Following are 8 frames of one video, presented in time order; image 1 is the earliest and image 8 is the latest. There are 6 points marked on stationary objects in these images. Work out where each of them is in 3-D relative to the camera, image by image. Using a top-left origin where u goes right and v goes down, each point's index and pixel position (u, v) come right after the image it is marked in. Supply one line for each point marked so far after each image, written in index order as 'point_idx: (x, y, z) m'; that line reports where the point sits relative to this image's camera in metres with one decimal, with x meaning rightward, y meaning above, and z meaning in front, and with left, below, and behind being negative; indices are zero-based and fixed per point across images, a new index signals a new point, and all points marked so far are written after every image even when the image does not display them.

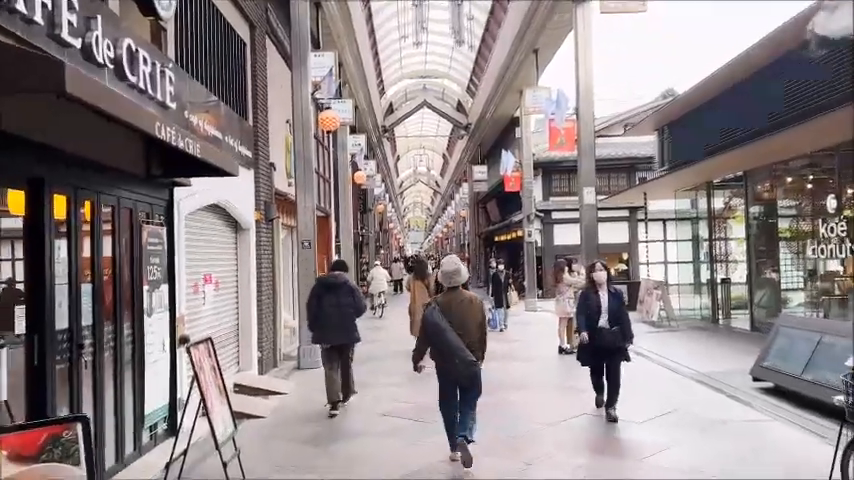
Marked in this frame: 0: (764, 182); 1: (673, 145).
0: (+6.9, +1.2, +14.1) m
1: (+5.9, +2.3, +16.5) m
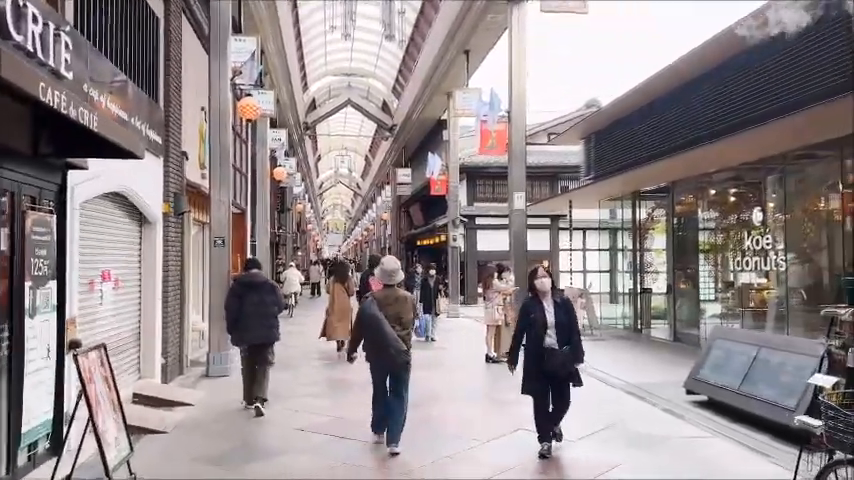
0: (+5.4, +0.9, +14.3) m
1: (+4.2, +2.1, +16.6) m
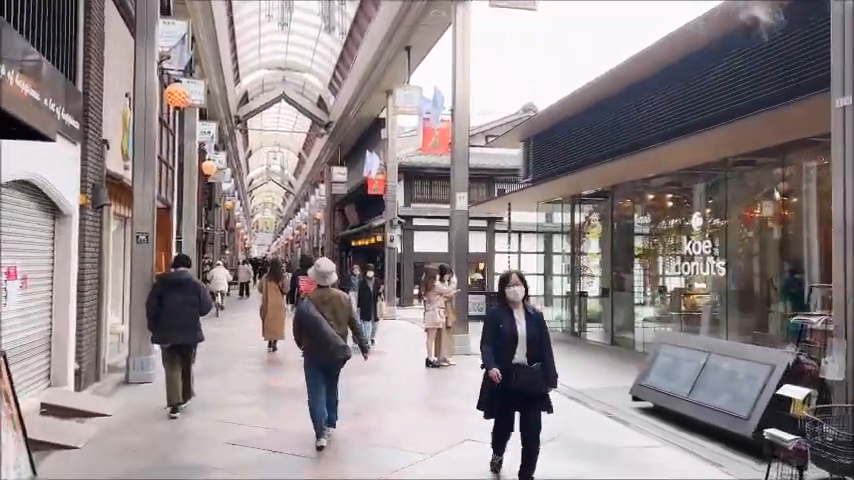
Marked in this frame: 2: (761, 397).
0: (+4.1, +0.8, +14.4) m
1: (+2.8, +2.0, +16.5) m
2: (+2.7, -1.3, +5.6) m
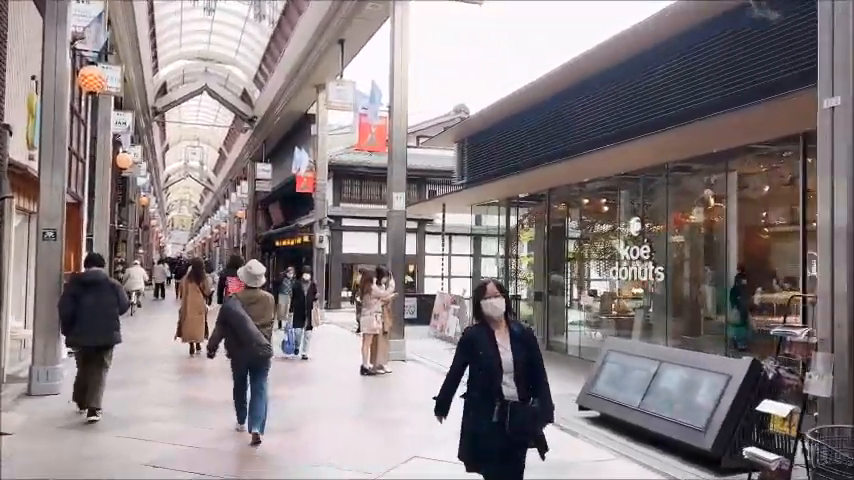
0: (+2.8, +0.8, +14.3) m
1: (+1.2, +1.9, +16.3) m
2: (+2.3, -1.3, +5.5) m
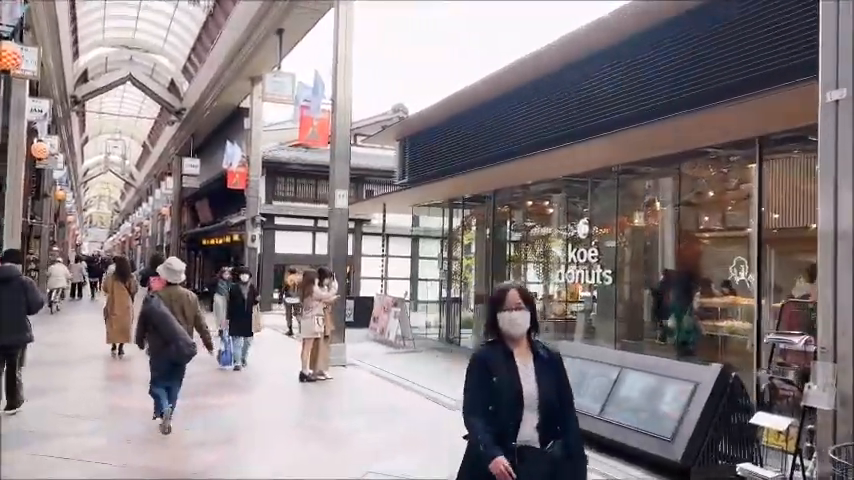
0: (+1.6, +0.7, +14.1) m
1: (-0.2, +1.9, +16.0) m
2: (+2.0, -1.3, +5.3) m
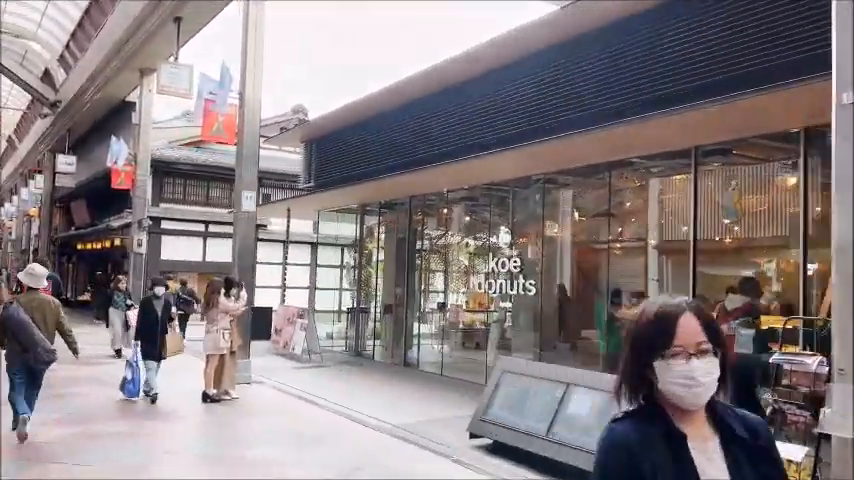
0: (-0.2, +0.6, +13.7) m
1: (-2.2, +1.7, +15.2) m
2: (+1.6, -1.4, +5.0) m
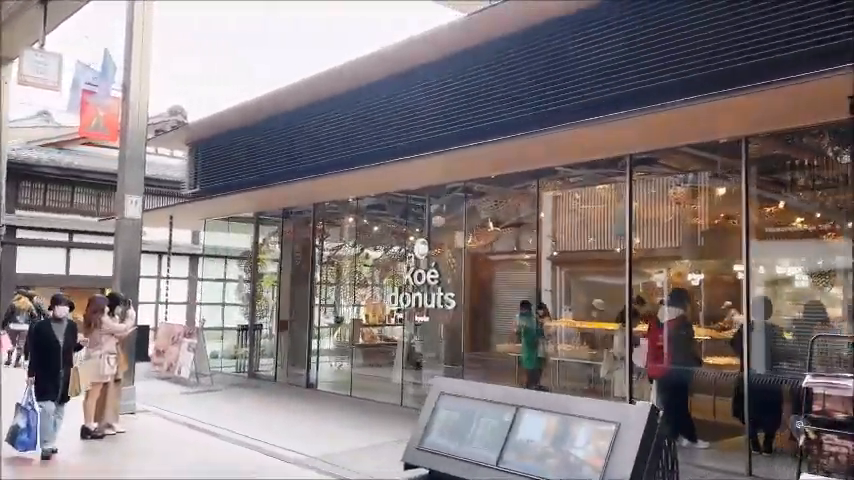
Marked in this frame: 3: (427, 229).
0: (-2.0, +0.4, +12.9) m
1: (-4.3, +1.5, +14.1) m
2: (+1.2, -1.5, +4.6) m
3: (-0.1, +0.2, +11.0) m
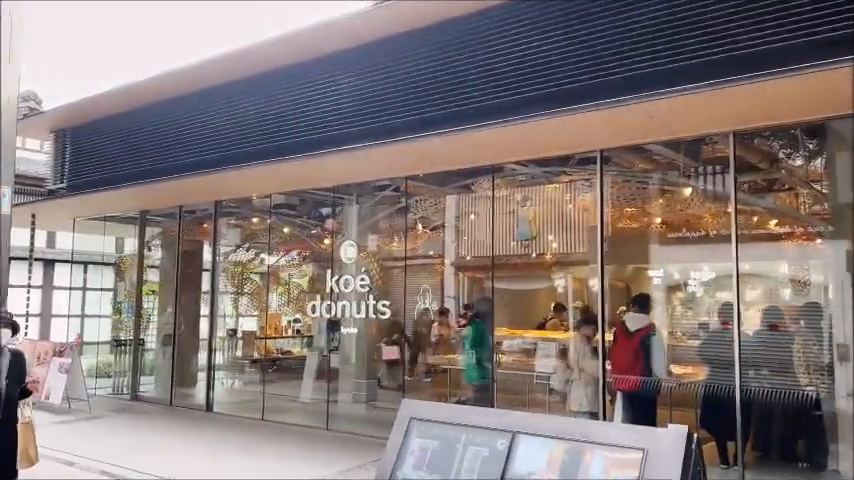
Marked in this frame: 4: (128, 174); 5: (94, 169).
0: (-3.5, +0.3, +11.5) m
1: (-5.9, +1.5, +12.3) m
2: (+1.2, -1.5, +4.0) m
3: (-1.2, +0.2, +10.0) m
4: (-4.8, +1.1, +11.4) m
5: (-5.5, +1.2, +11.9) m
